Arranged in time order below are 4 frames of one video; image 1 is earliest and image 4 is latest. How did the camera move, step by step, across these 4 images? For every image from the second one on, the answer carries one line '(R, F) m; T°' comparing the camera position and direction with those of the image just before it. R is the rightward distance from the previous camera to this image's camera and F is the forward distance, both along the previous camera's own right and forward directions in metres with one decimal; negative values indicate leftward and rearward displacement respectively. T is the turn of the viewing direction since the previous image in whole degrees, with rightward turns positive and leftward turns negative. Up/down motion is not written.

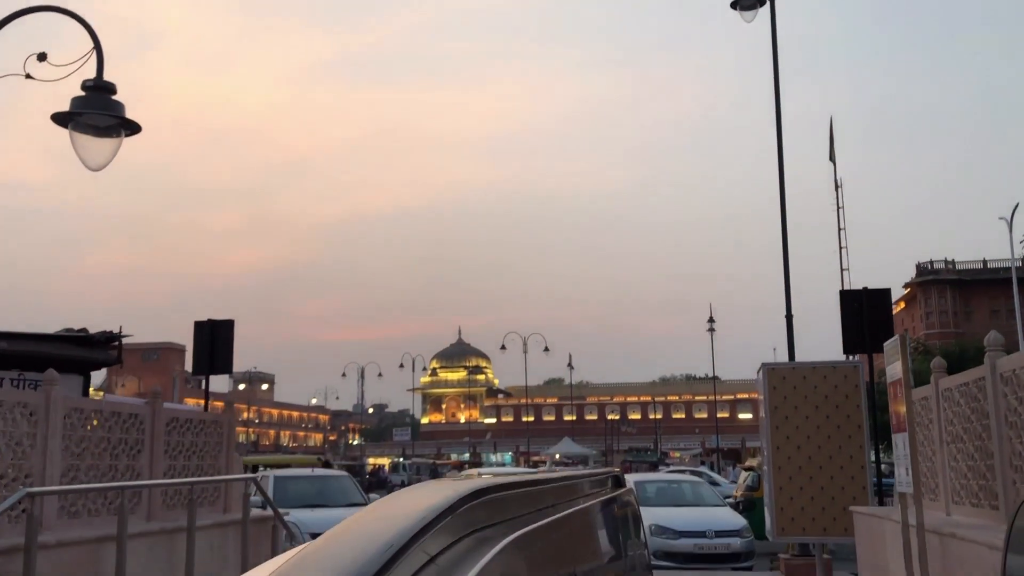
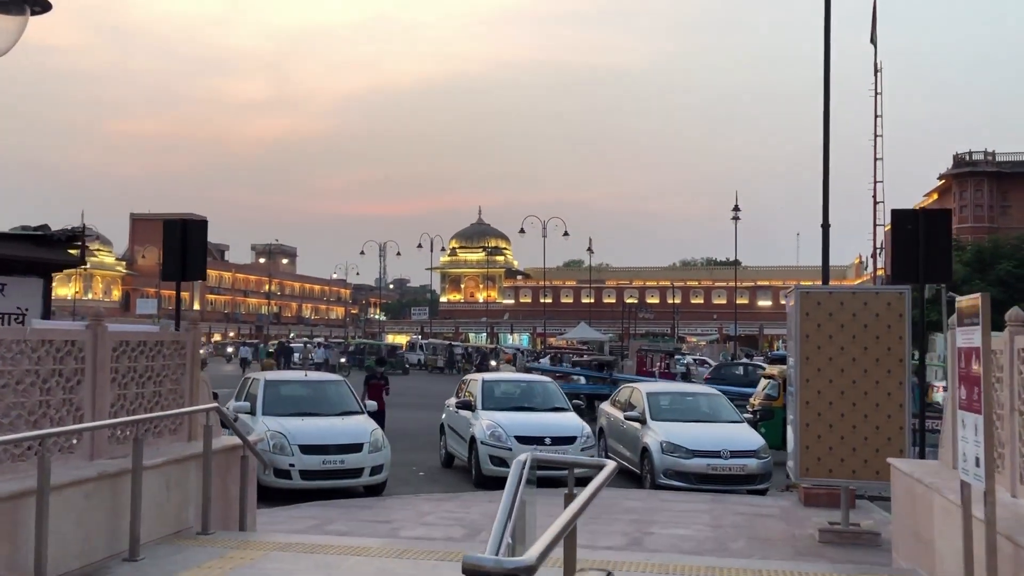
(+0.2, +1.2) m; -1°
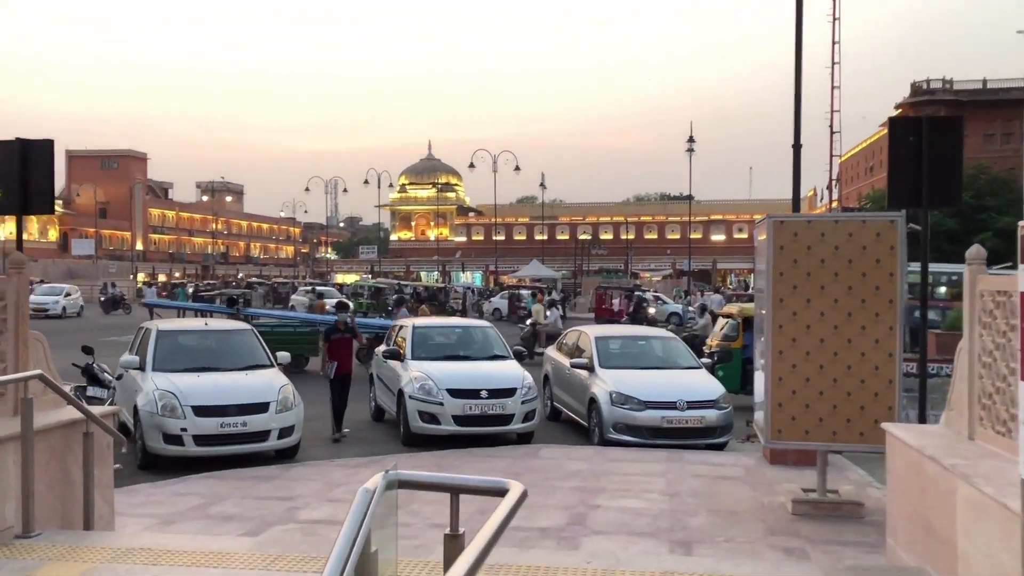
(+0.3, +1.6) m; +3°
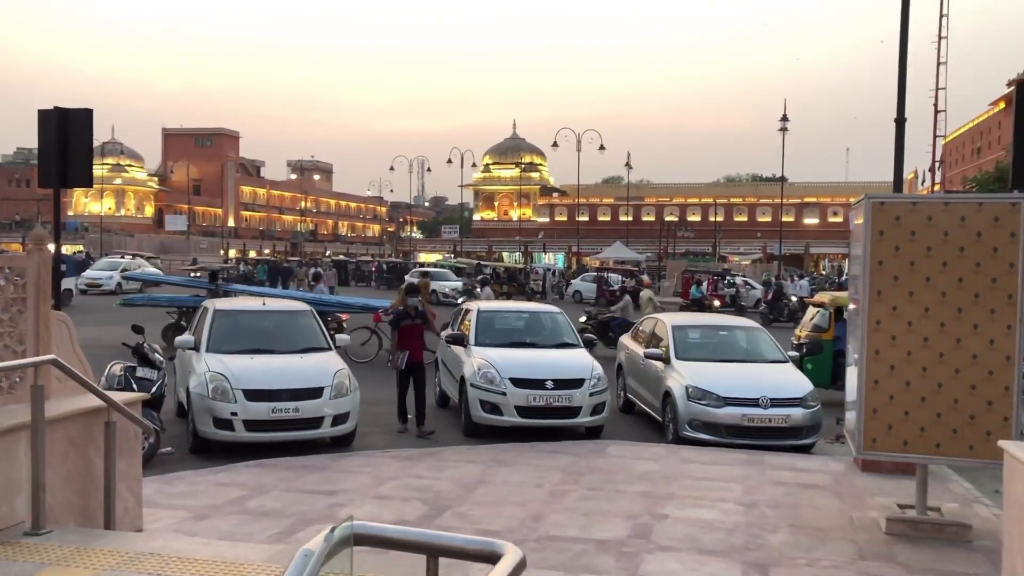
(+0.2, +0.7) m; -5°
